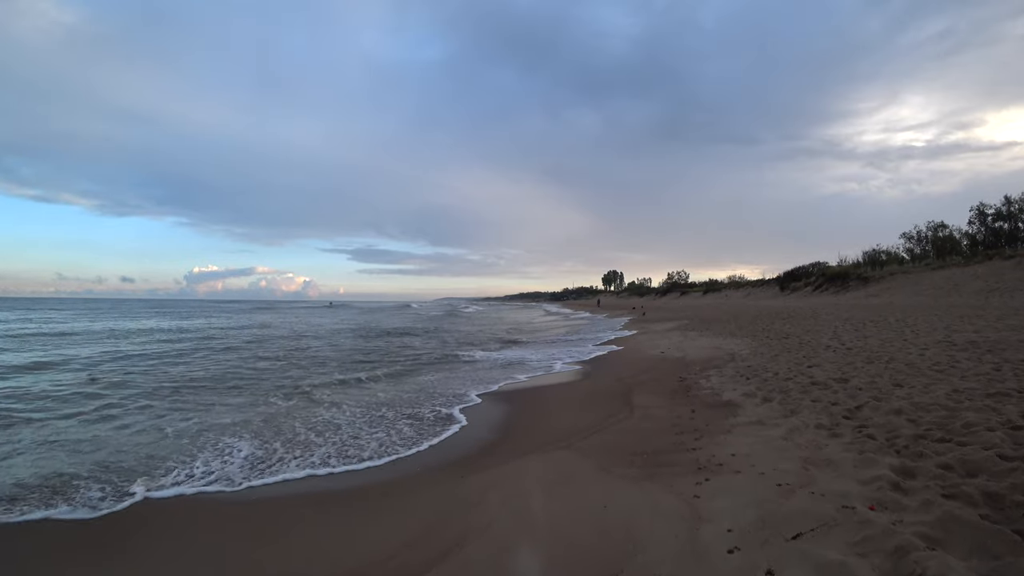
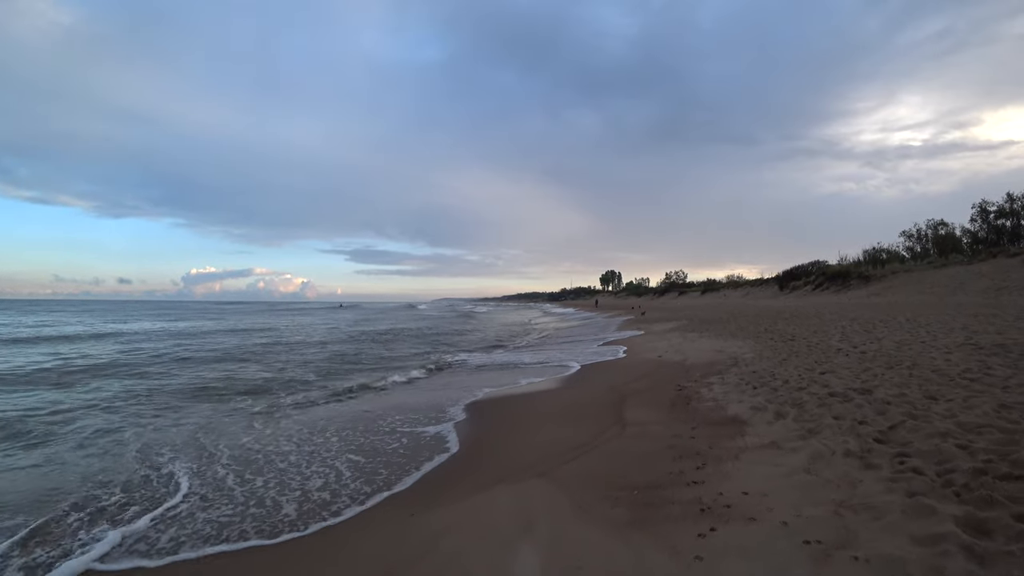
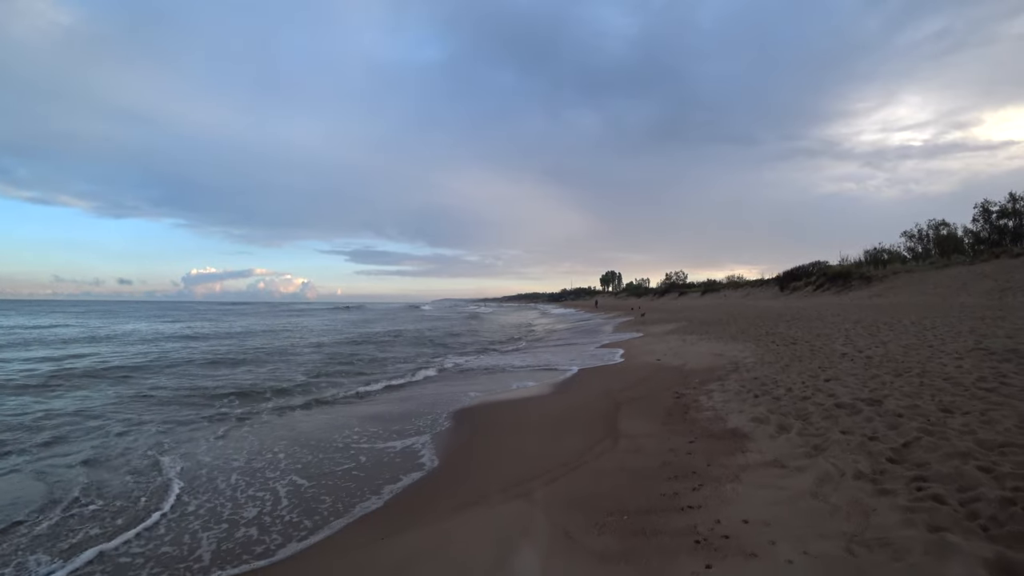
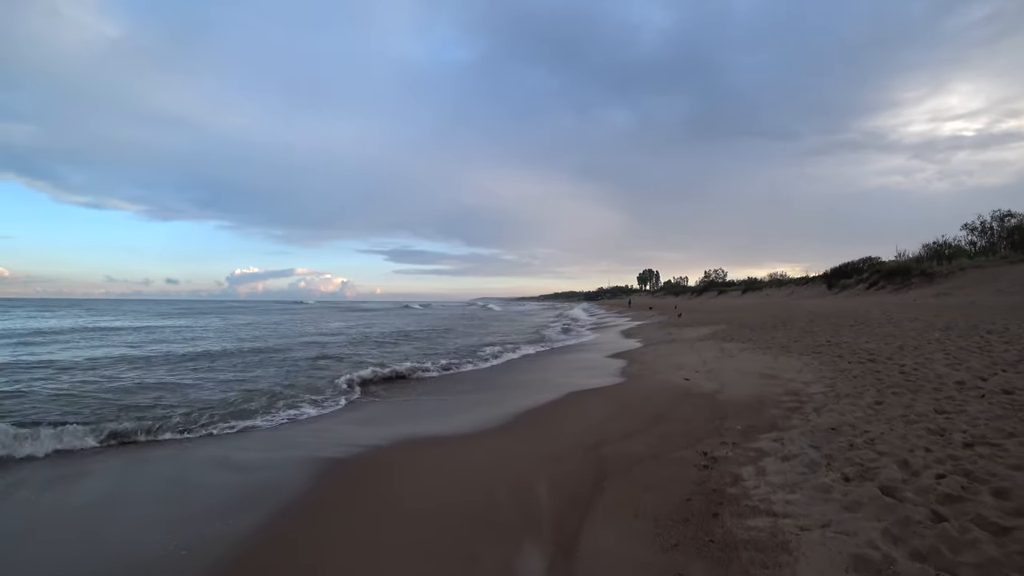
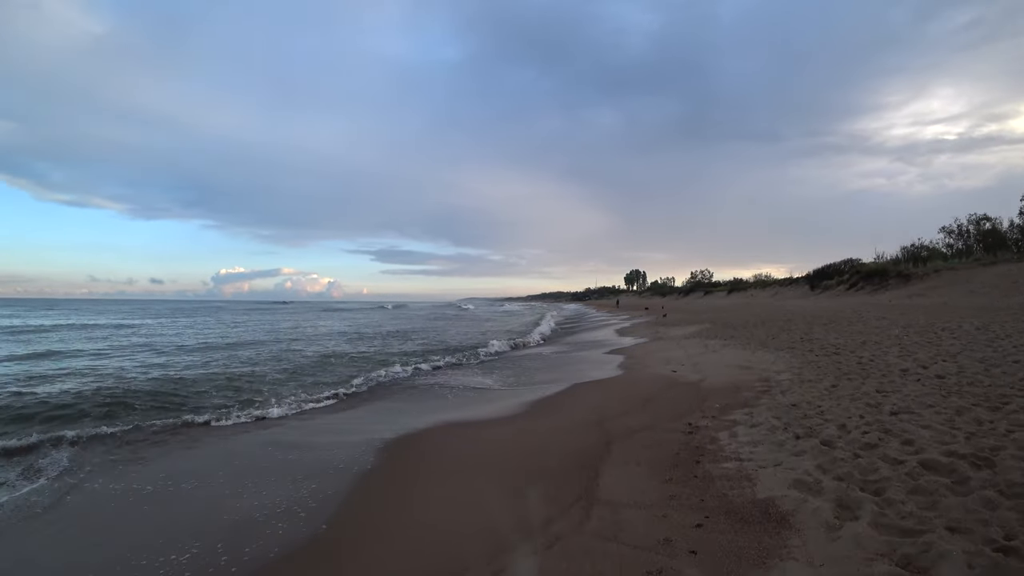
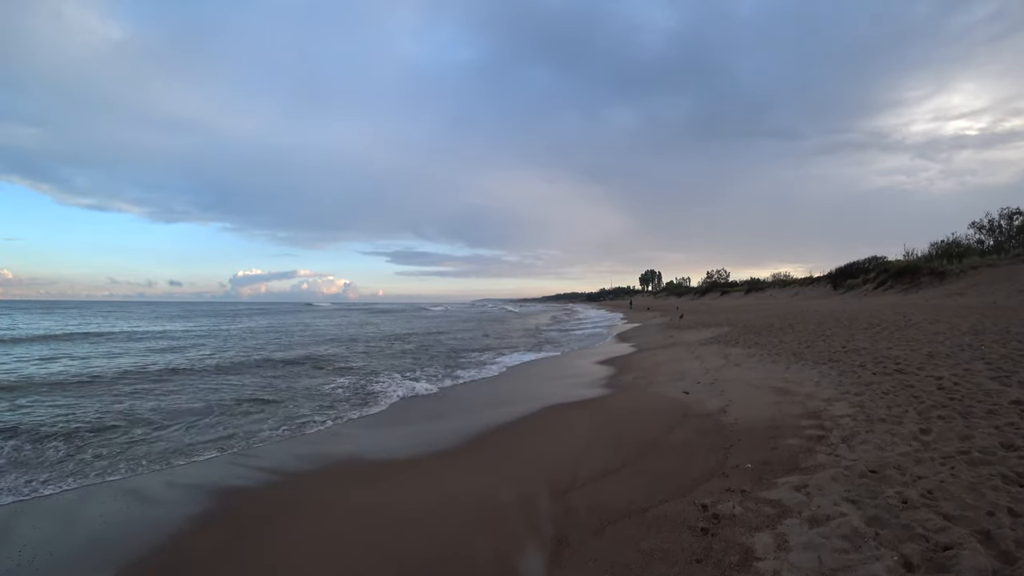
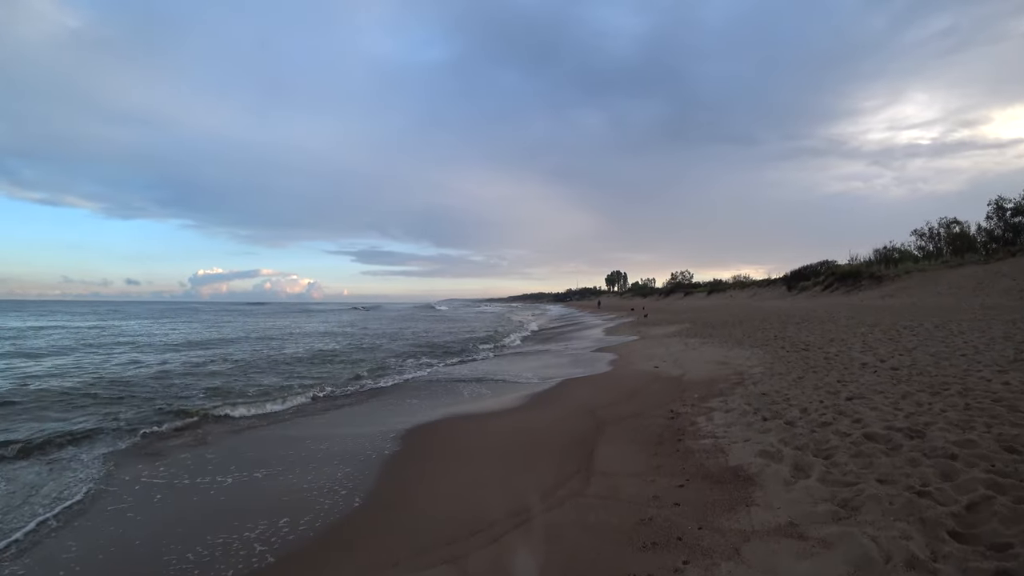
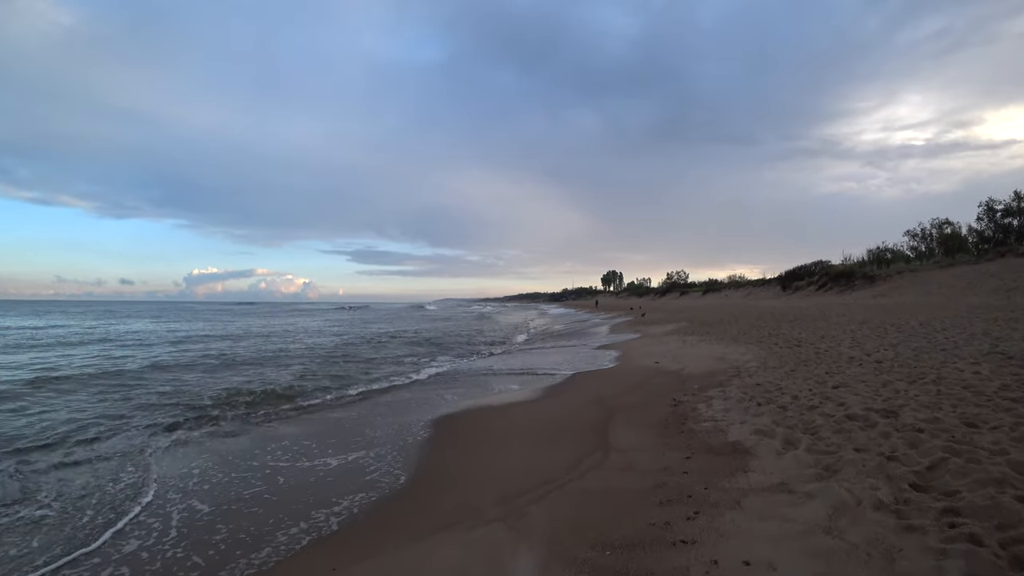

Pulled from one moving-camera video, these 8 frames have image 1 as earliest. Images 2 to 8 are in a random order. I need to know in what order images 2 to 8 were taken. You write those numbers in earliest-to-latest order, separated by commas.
2, 3, 8, 7, 5, 4, 6
